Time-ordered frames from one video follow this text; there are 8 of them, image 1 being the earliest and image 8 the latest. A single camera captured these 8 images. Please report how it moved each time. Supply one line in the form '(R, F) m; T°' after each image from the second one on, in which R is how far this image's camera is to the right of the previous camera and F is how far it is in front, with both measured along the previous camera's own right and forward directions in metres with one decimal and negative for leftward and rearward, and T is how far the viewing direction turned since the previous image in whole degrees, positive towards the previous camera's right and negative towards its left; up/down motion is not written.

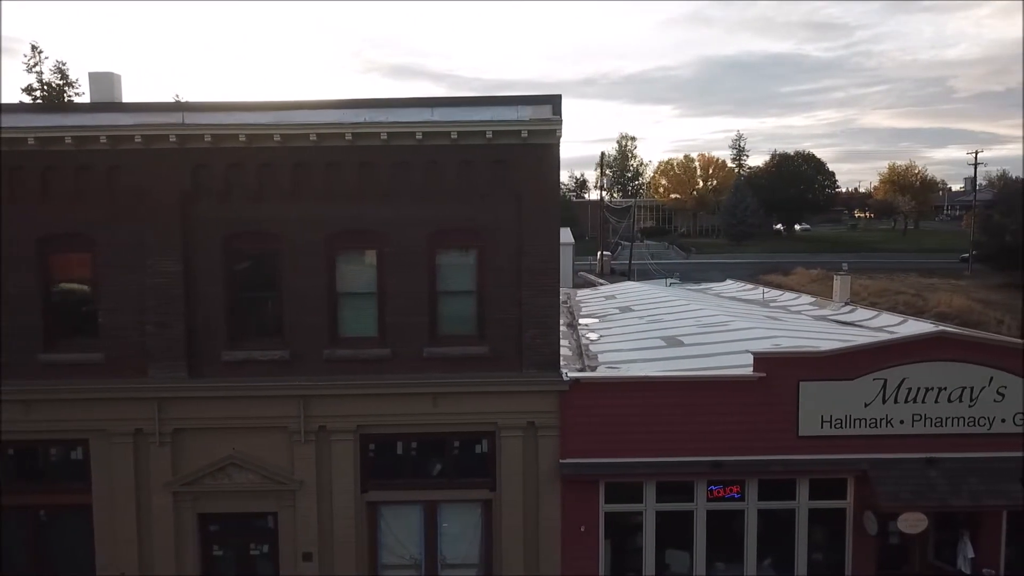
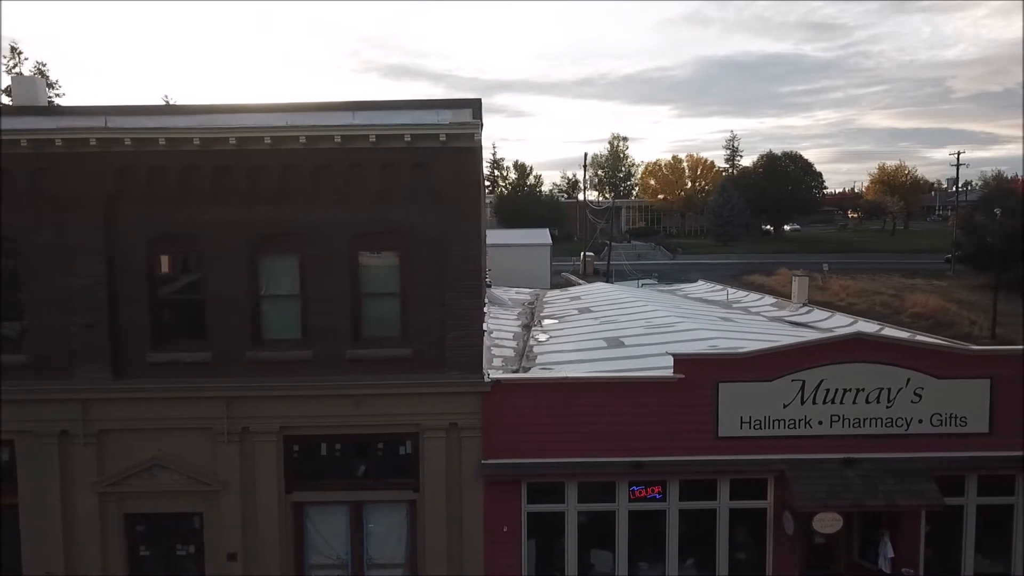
(+0.7, -0.1) m; 0°
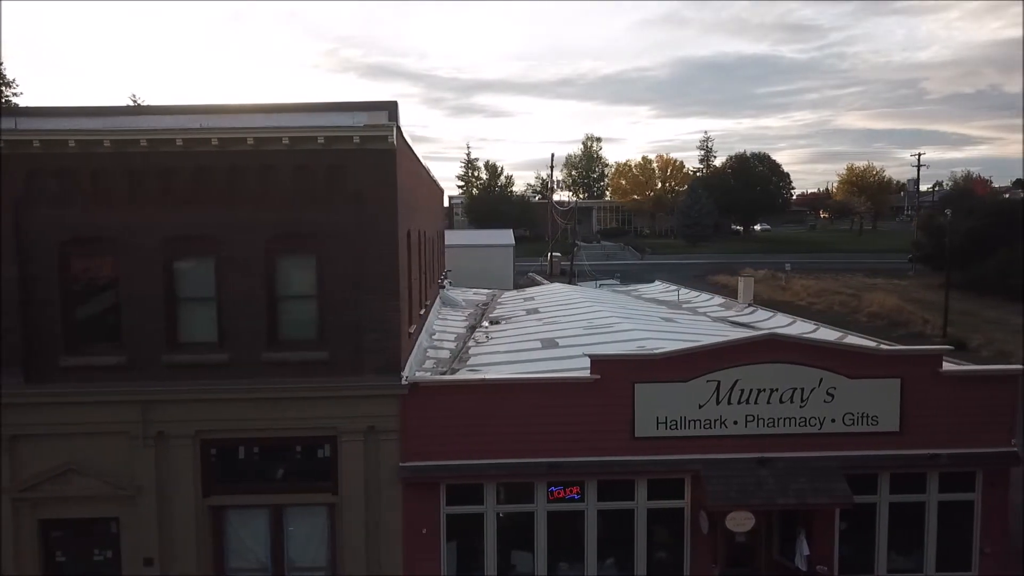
(+0.6, 0.0) m; +1°
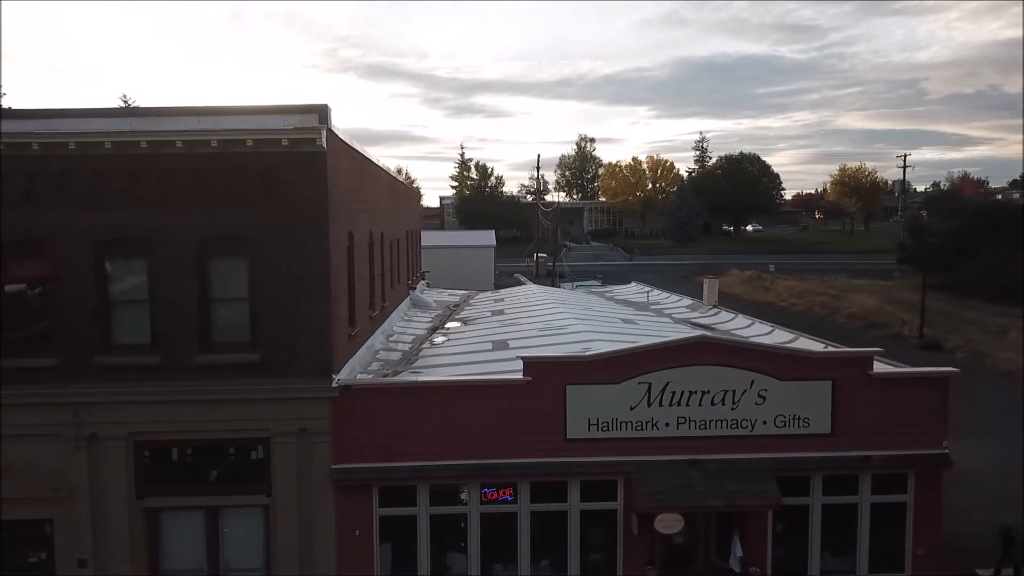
(+0.7, 0.0) m; 0°
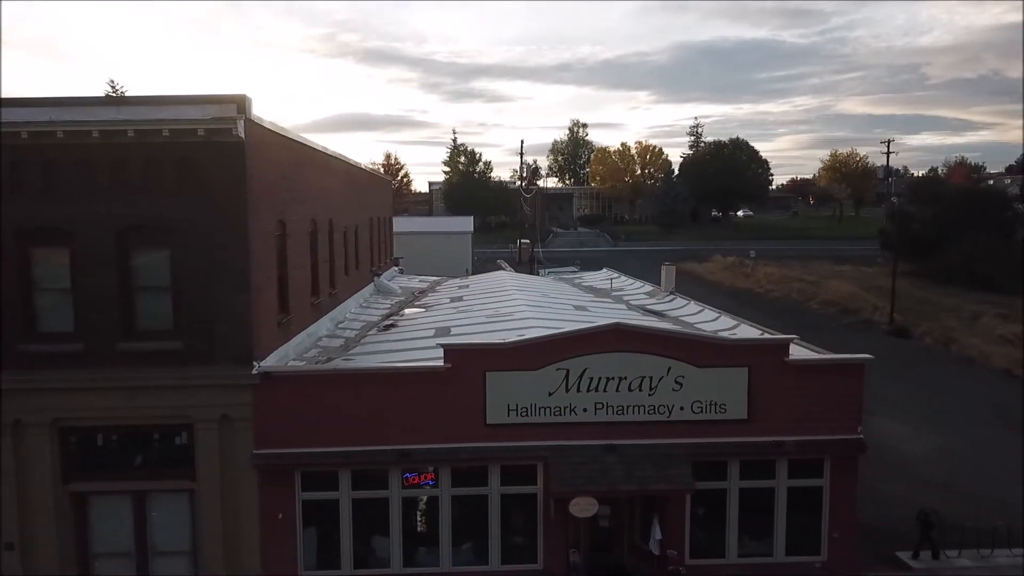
(+0.8, -0.1) m; 0°
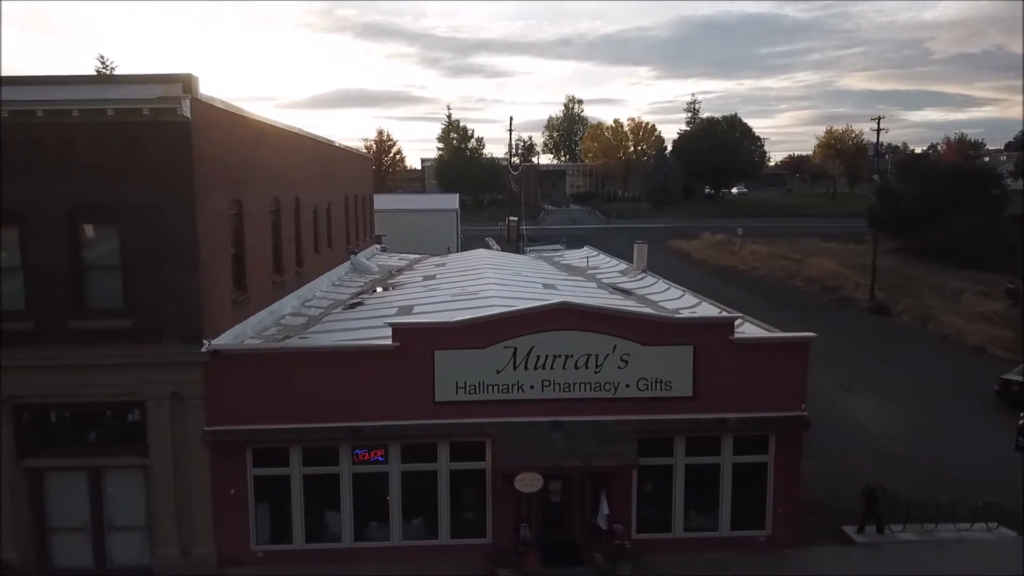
(+0.5, -0.1) m; 0°
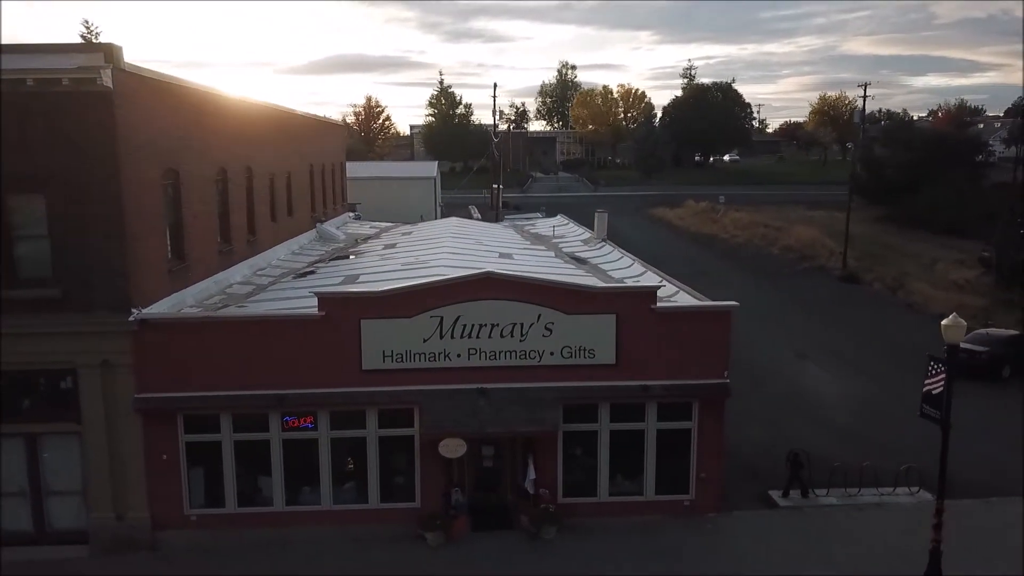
(+0.8, -0.1) m; 0°
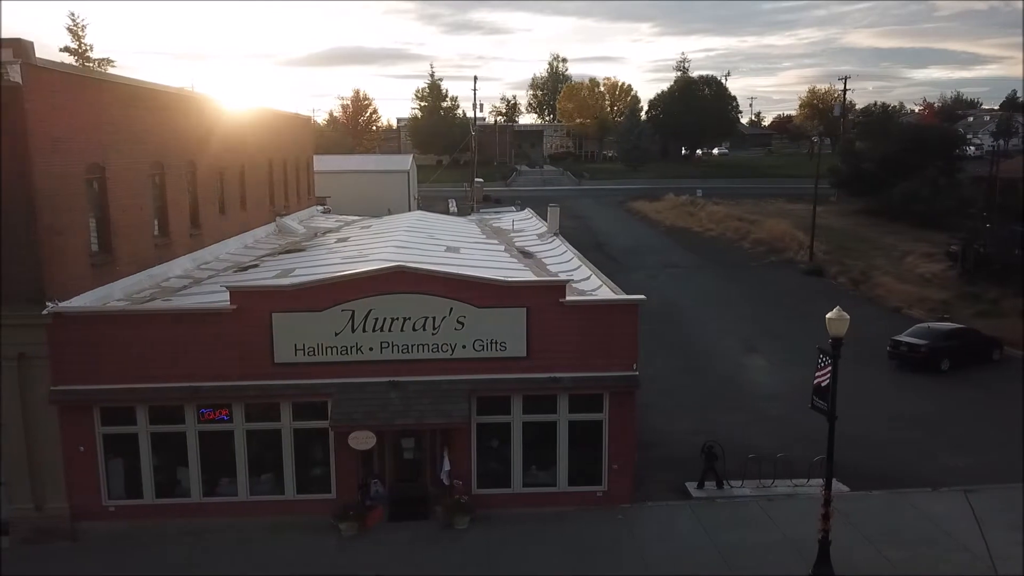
(+0.9, -0.1) m; 0°
